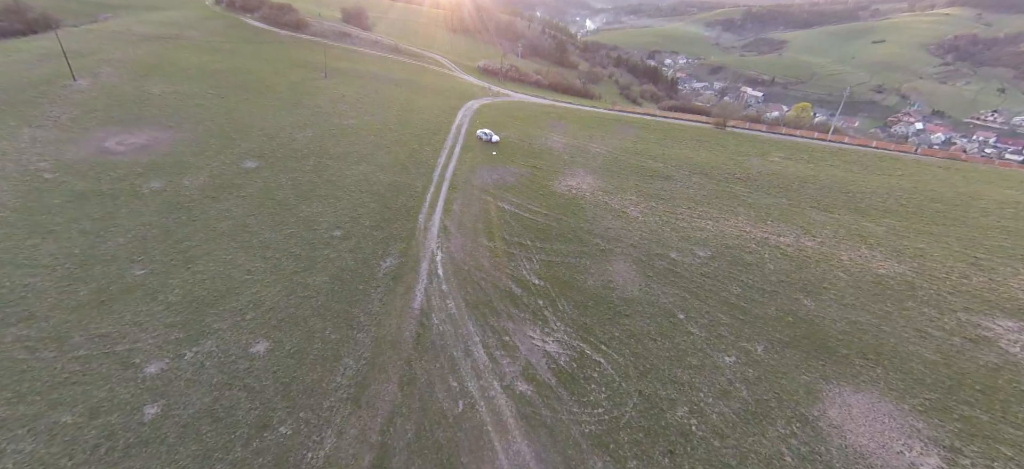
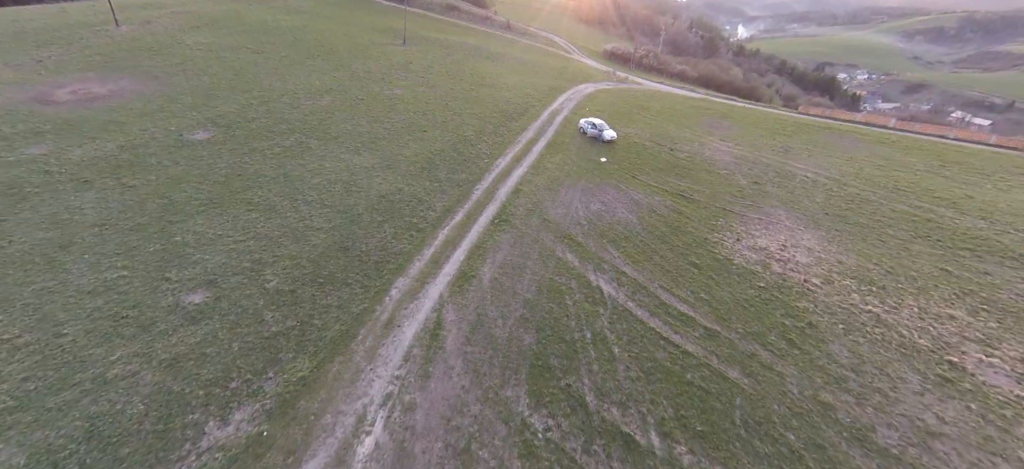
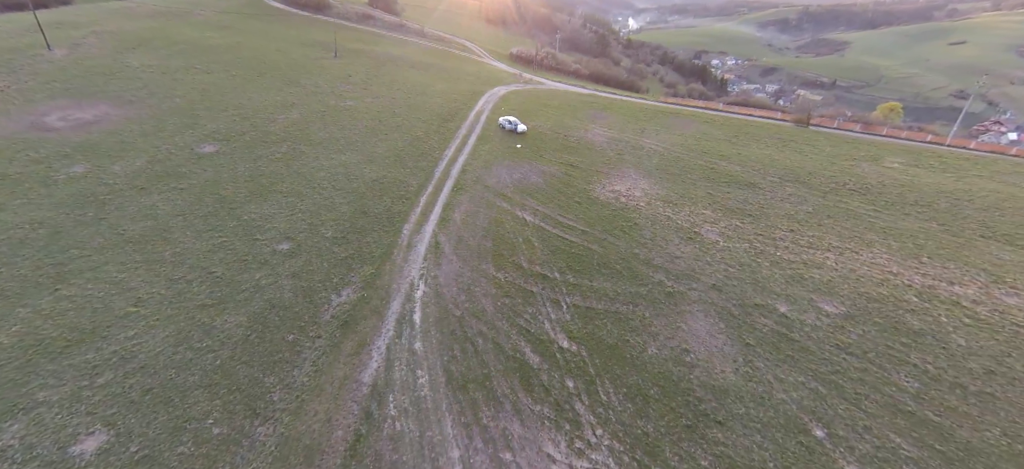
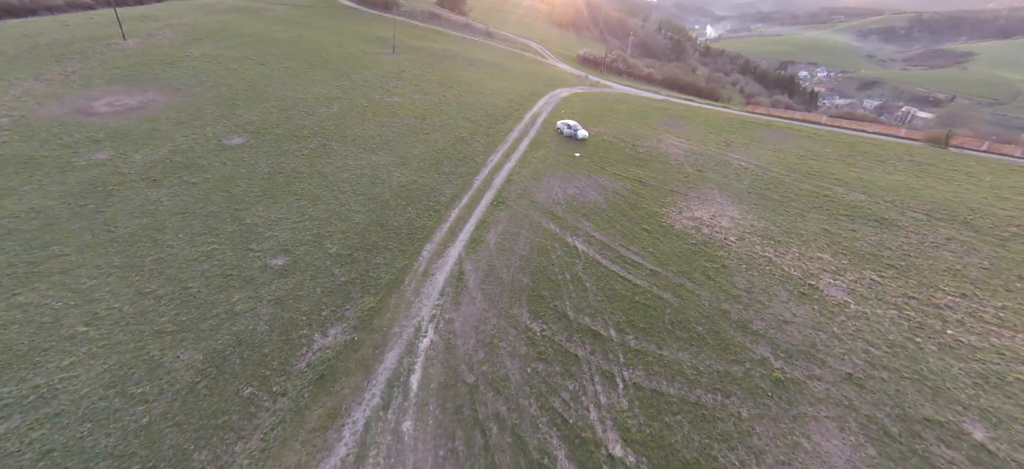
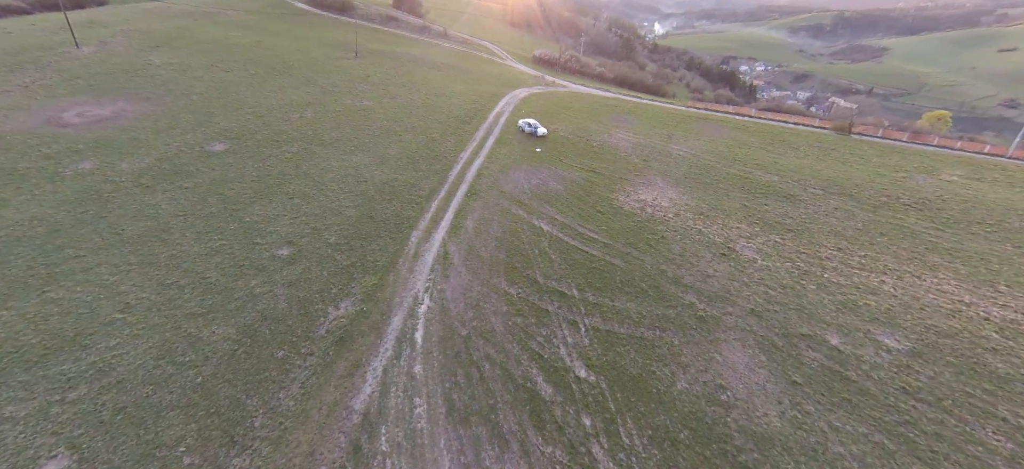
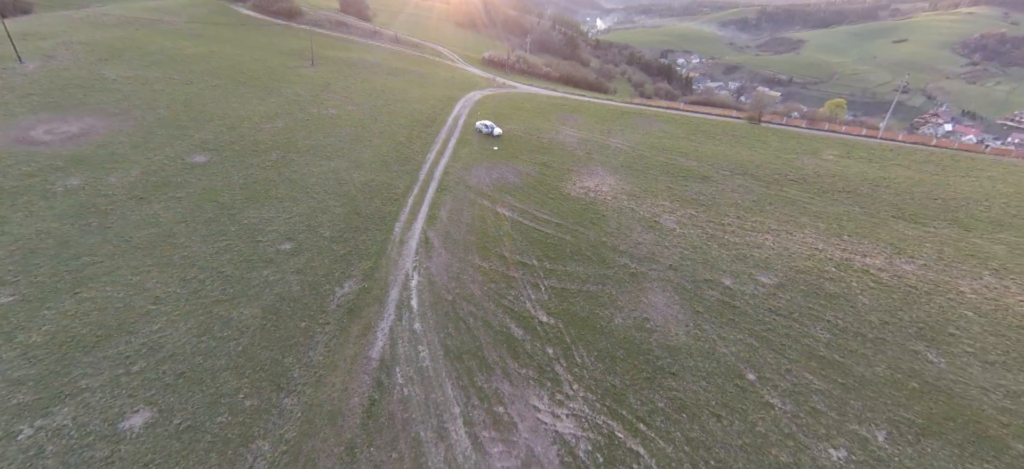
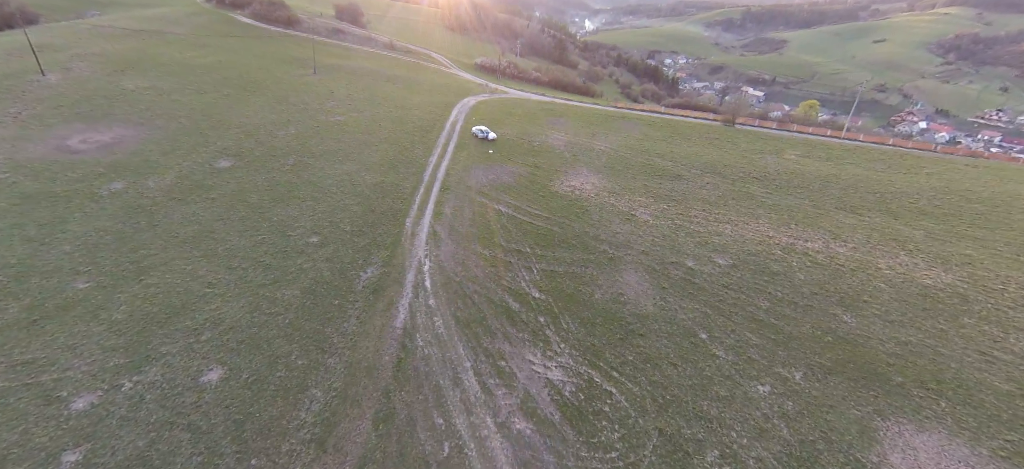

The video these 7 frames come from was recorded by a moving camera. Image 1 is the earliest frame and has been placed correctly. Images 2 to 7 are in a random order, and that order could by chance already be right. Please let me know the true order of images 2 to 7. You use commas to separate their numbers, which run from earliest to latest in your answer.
7, 6, 3, 5, 4, 2
